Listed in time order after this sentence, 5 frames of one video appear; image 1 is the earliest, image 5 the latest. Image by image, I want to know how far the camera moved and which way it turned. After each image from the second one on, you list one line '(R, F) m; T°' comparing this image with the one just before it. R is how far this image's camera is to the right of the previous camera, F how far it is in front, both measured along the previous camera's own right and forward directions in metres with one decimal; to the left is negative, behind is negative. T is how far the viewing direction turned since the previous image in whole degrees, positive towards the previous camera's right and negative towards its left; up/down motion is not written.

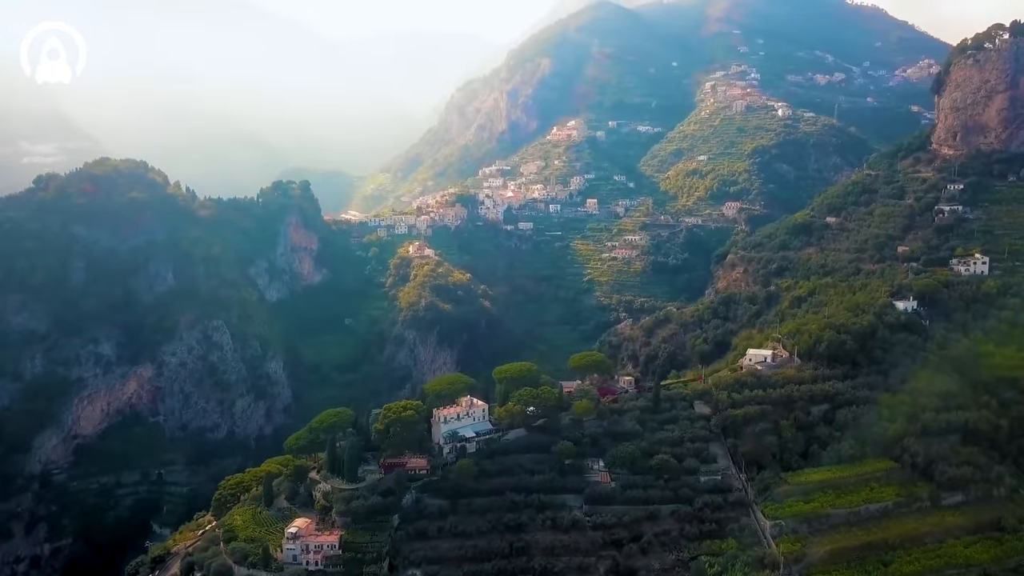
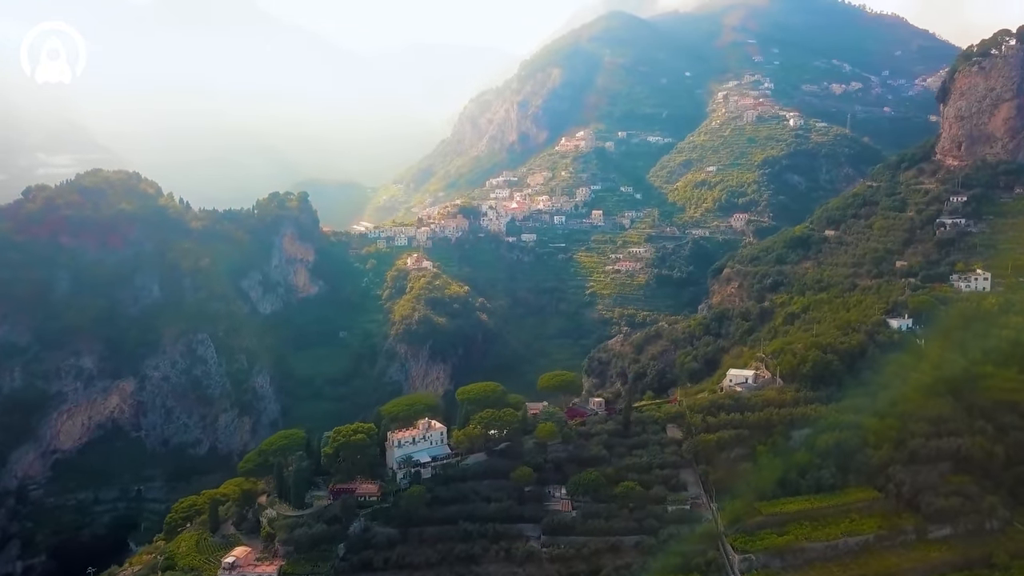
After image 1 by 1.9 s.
(+2.0, +1.1) m; -2°
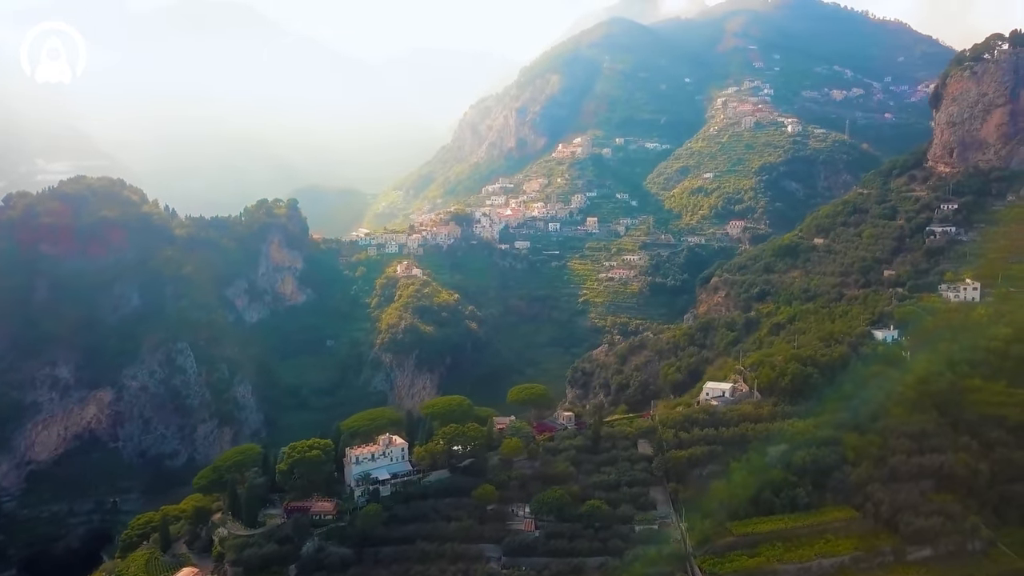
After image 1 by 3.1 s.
(+1.3, +0.8) m; 0°
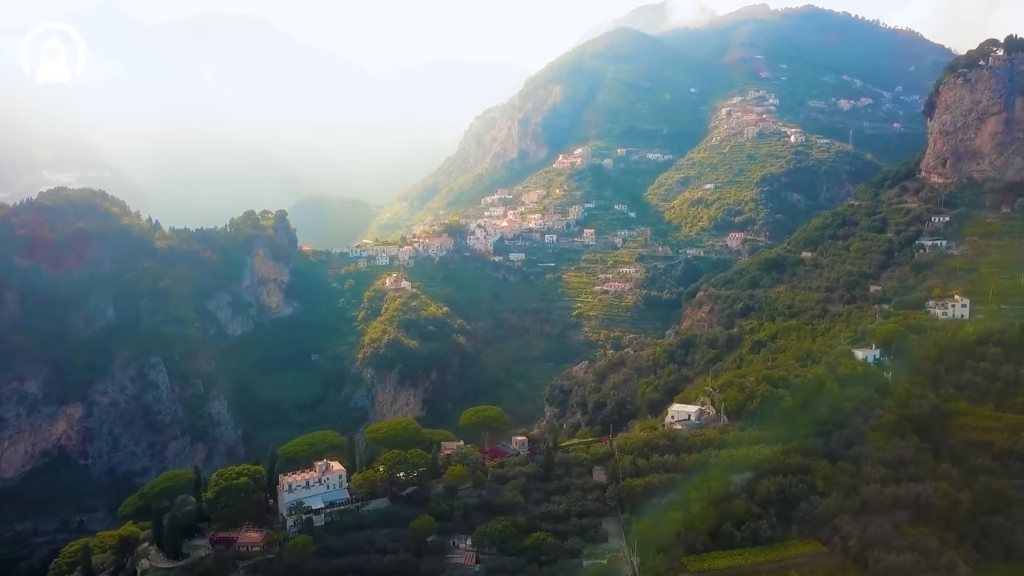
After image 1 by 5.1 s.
(+2.1, +1.2) m; -1°
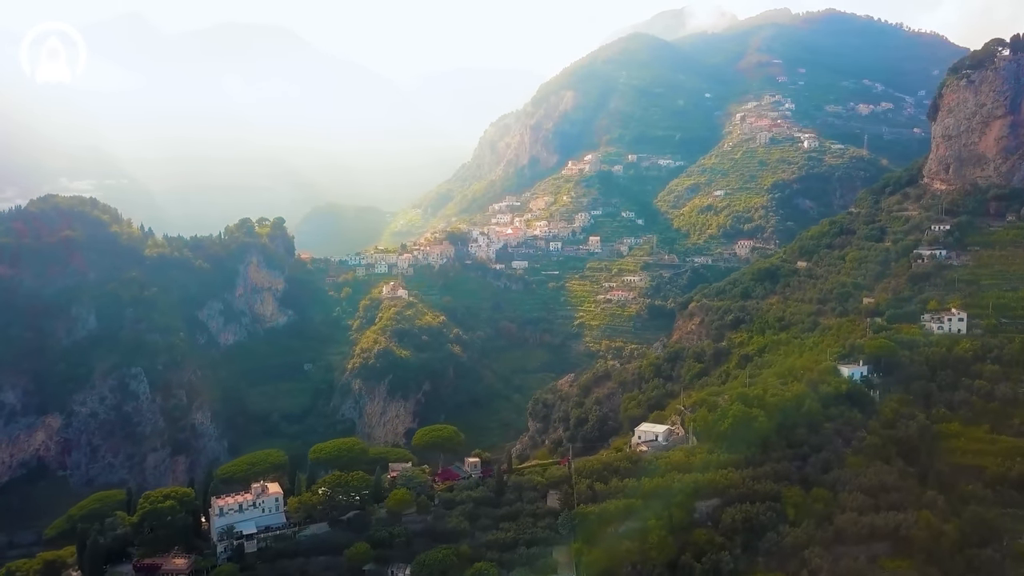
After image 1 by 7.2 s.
(+2.2, +1.3) m; -2°
